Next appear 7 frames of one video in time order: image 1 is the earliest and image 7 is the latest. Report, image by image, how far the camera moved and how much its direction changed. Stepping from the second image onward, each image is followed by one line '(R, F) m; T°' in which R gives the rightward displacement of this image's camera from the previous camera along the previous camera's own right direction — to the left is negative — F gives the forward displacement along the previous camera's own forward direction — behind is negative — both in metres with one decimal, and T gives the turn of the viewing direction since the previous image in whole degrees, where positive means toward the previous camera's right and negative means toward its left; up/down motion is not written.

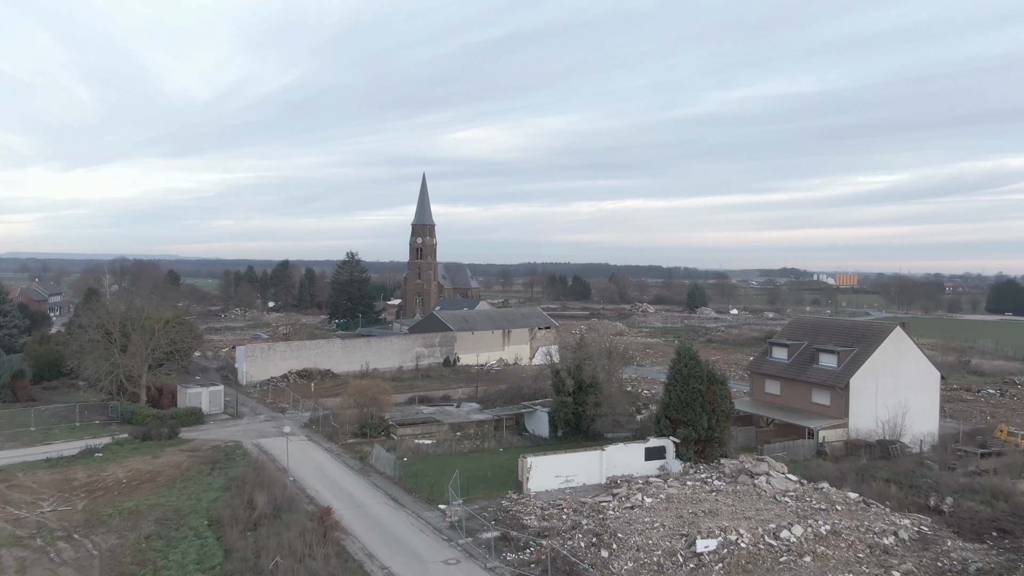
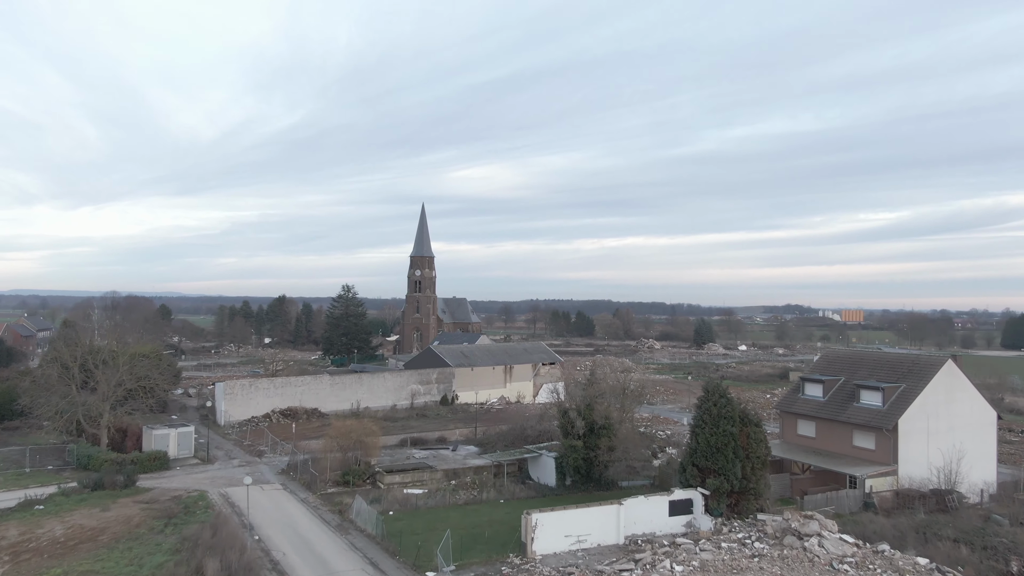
(0.0, +2.8) m; 0°
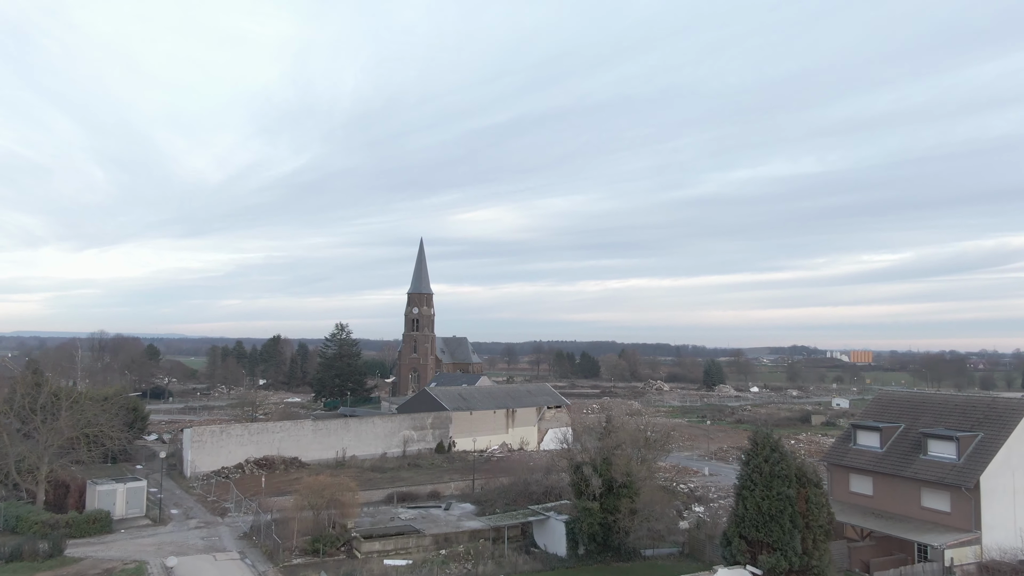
(0.0, +3.4) m; 0°
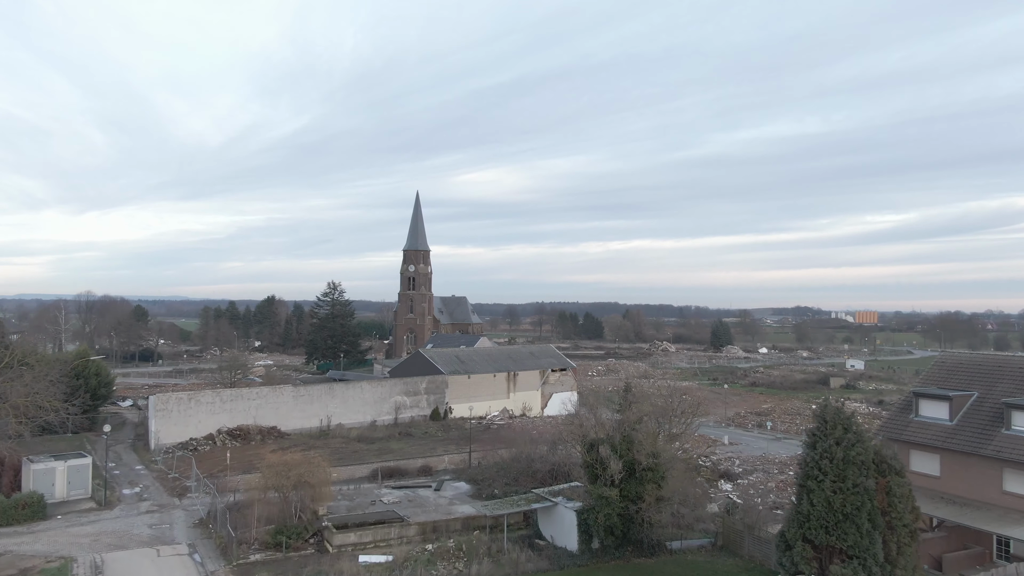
(0.0, +3.3) m; 0°
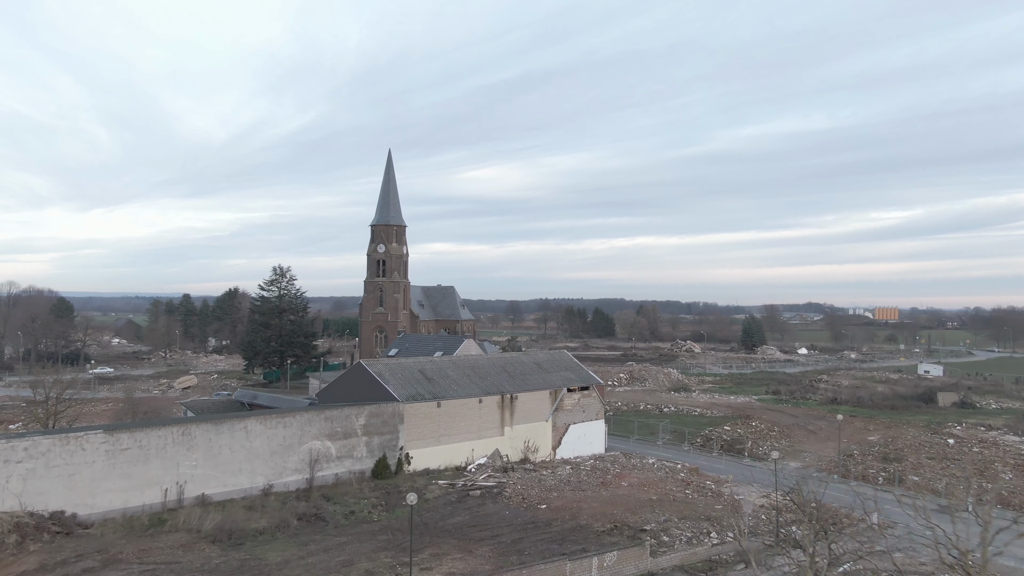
(+0.2, +13.4) m; 0°
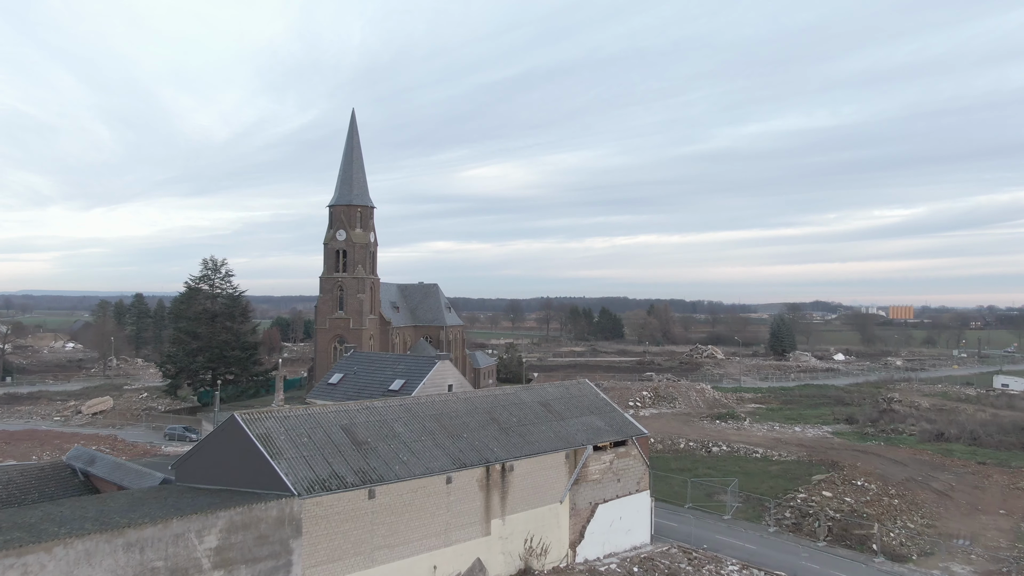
(+0.2, +10.1) m; 0°
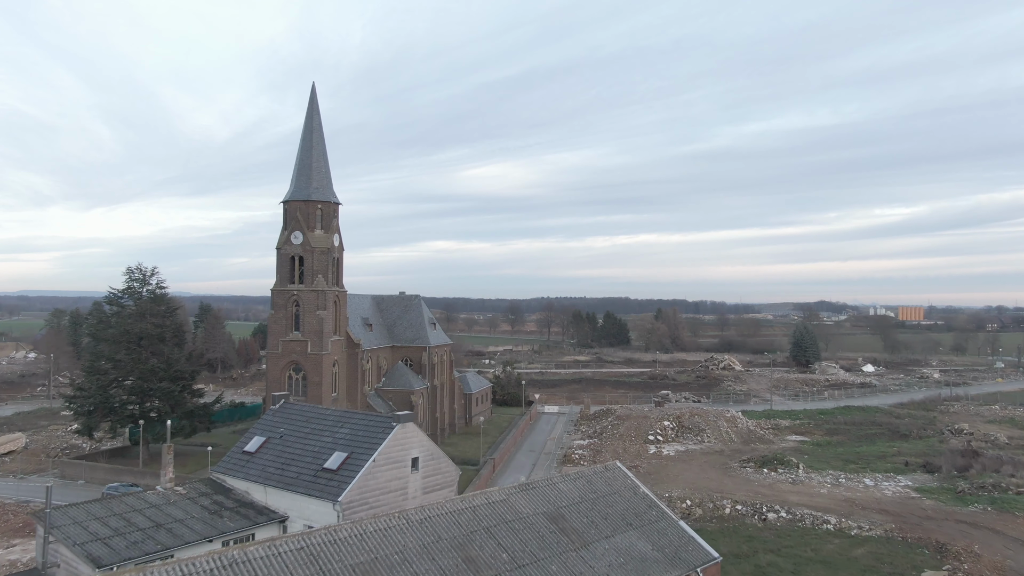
(+0.1, +6.8) m; 0°
